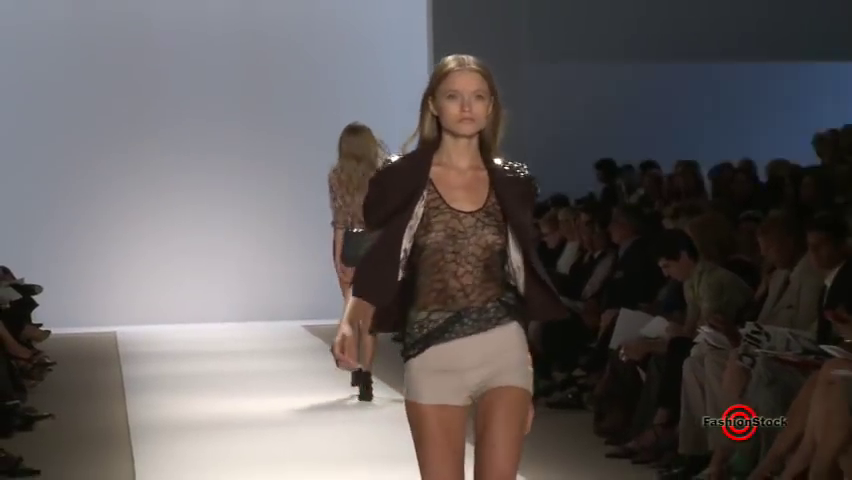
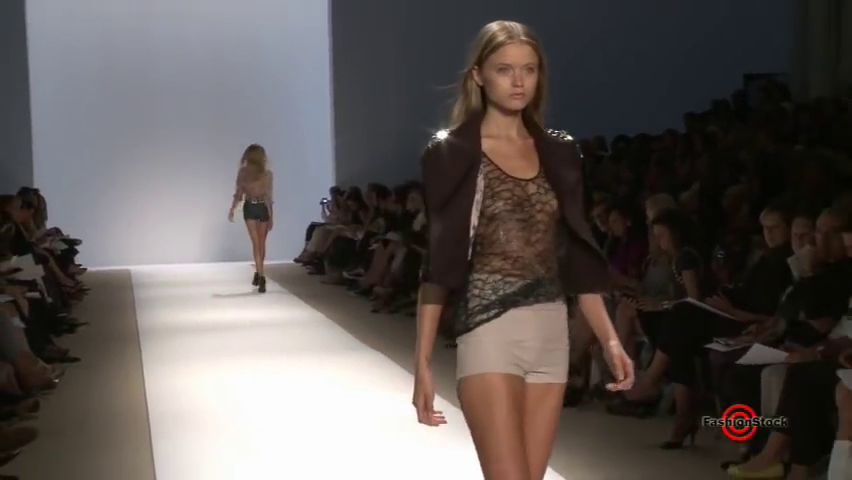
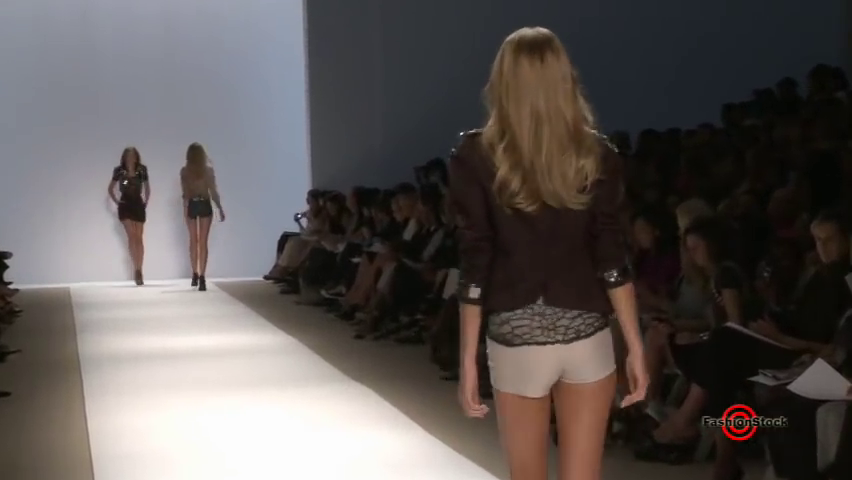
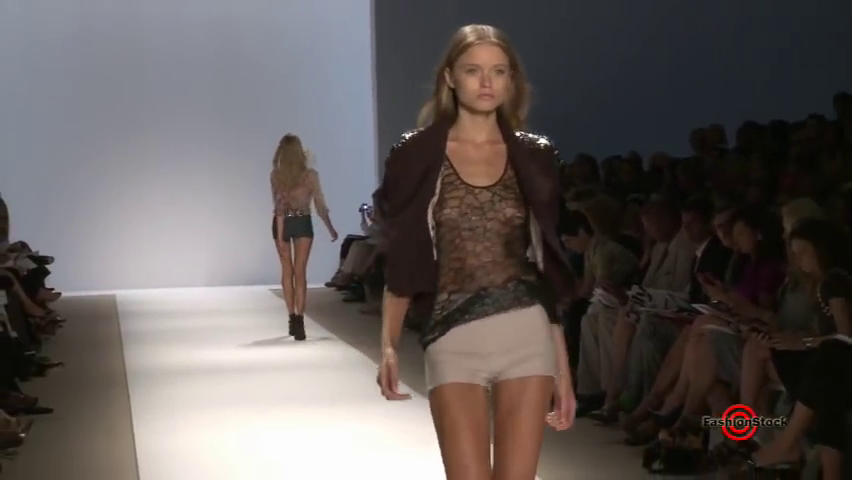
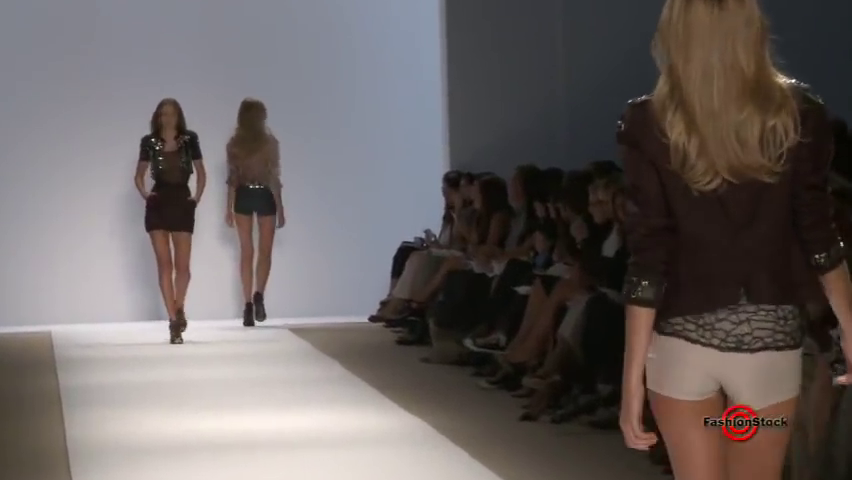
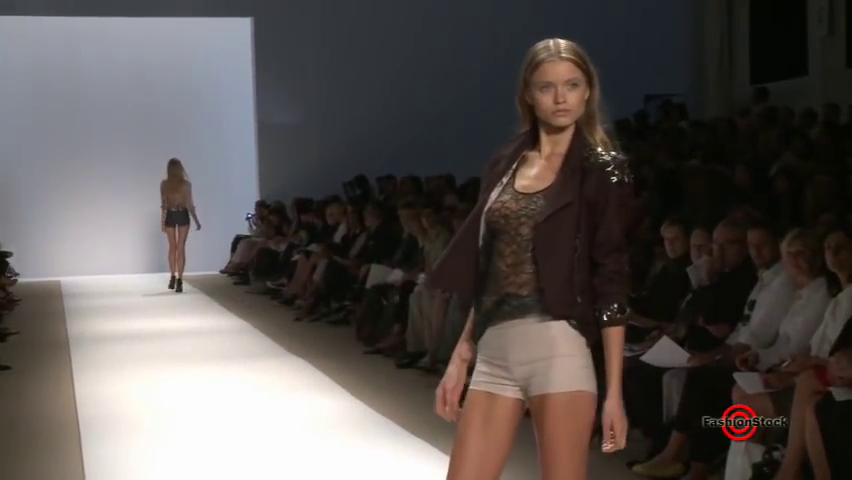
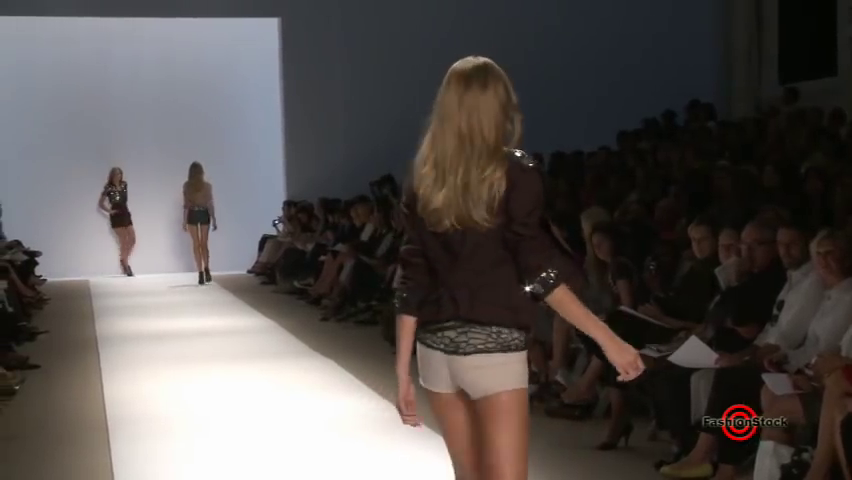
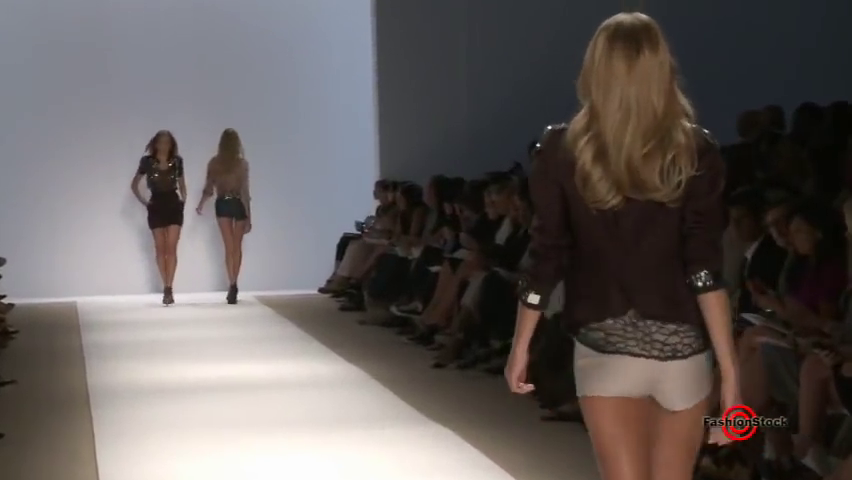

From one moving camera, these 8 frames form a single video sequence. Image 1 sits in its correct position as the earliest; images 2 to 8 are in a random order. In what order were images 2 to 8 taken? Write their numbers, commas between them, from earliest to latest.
4, 2, 6, 7, 3, 8, 5
